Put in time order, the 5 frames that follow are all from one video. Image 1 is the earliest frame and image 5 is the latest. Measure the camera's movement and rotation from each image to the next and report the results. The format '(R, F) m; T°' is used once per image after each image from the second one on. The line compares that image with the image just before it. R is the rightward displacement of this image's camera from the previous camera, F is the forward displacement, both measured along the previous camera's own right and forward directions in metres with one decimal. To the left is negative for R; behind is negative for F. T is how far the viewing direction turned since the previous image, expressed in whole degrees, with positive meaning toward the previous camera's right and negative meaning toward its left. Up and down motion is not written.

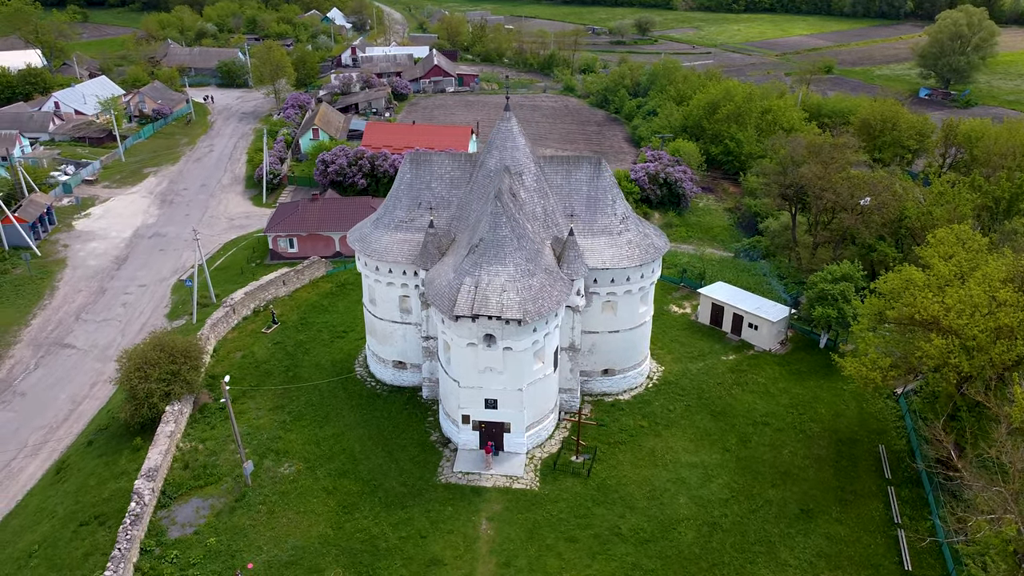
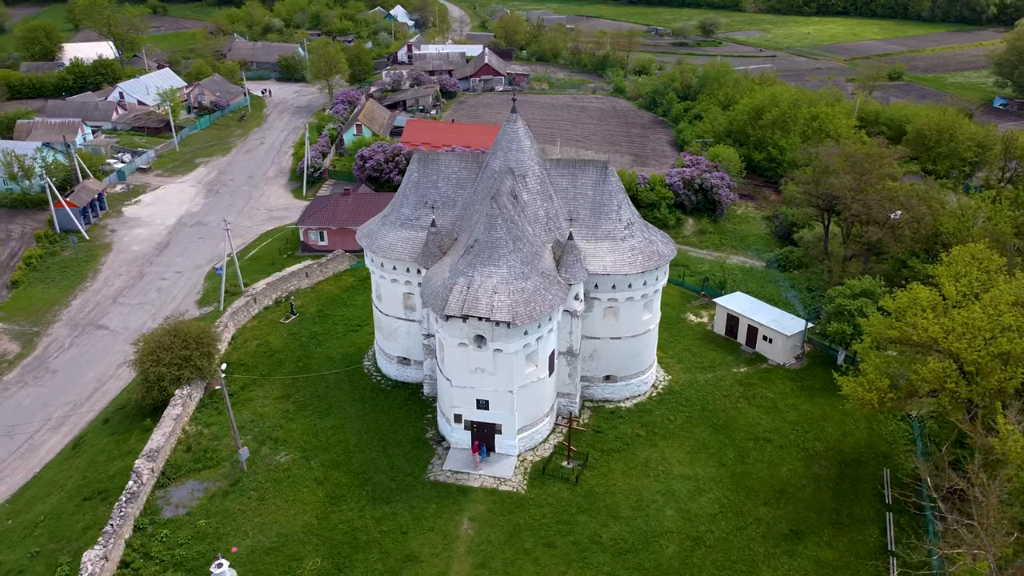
(+2.8, +0.1) m; -5°
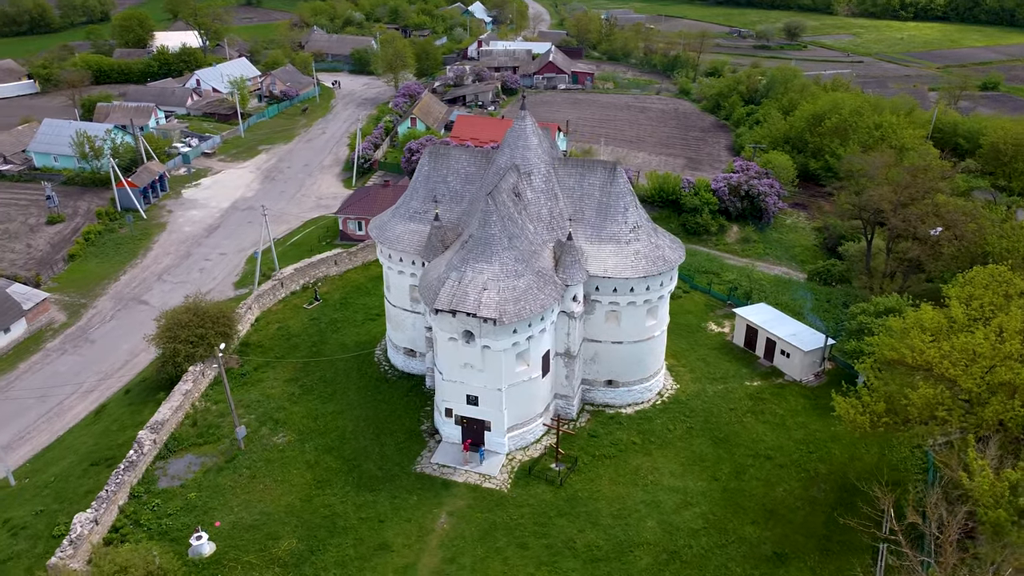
(+3.4, +0.3) m; -6°
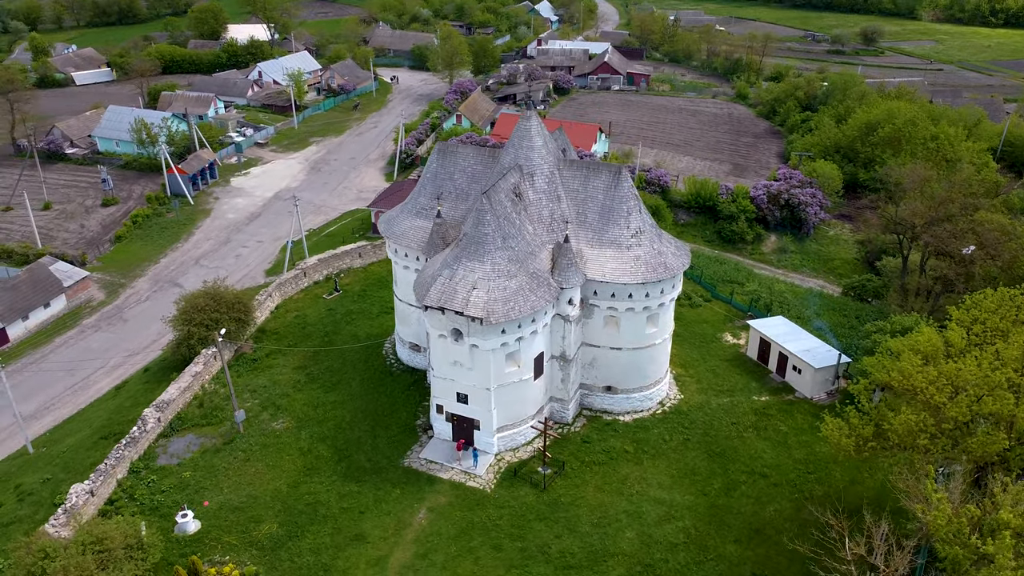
(+3.0, +0.2) m; -5°
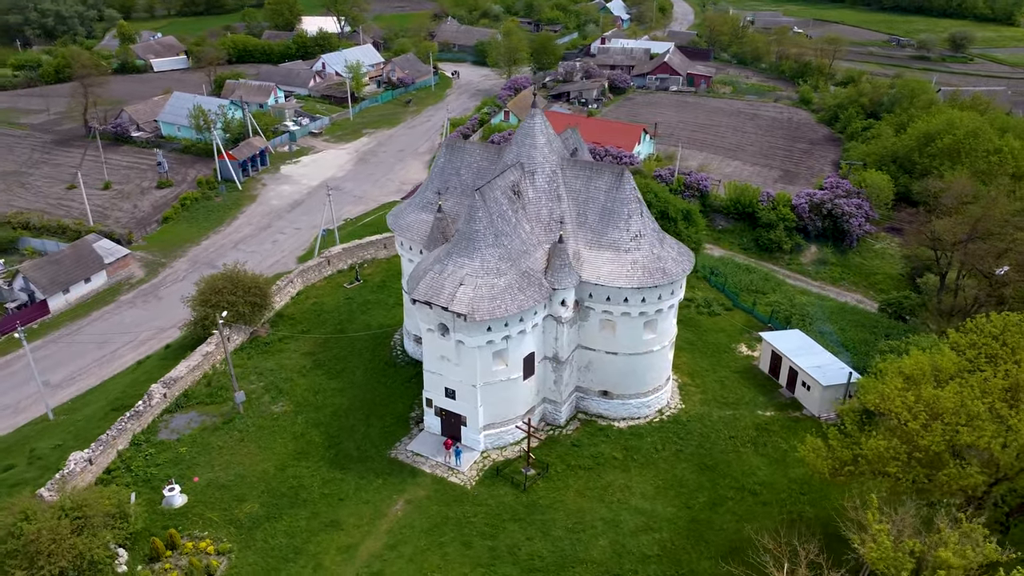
(+3.3, +0.3) m; -5°
